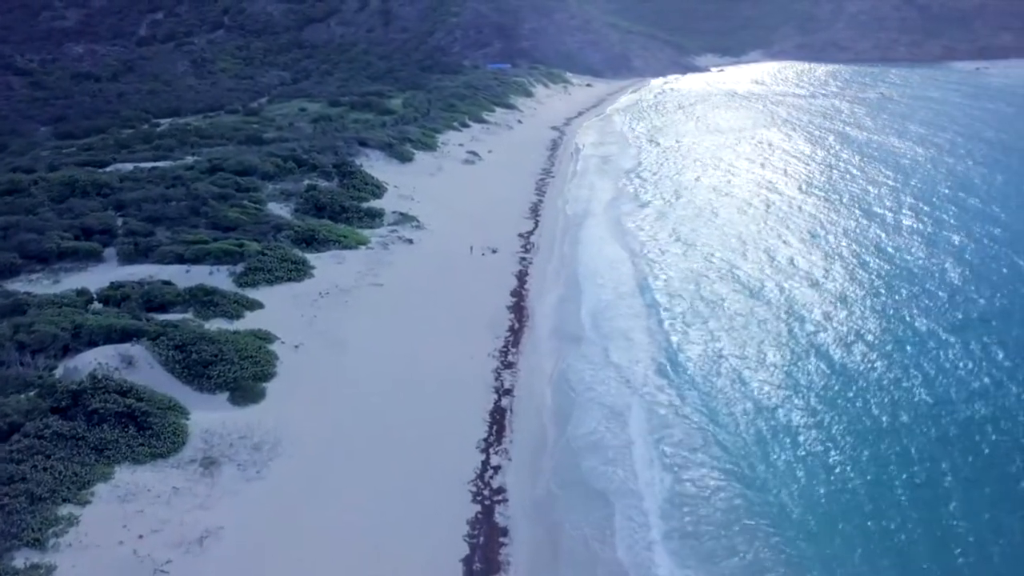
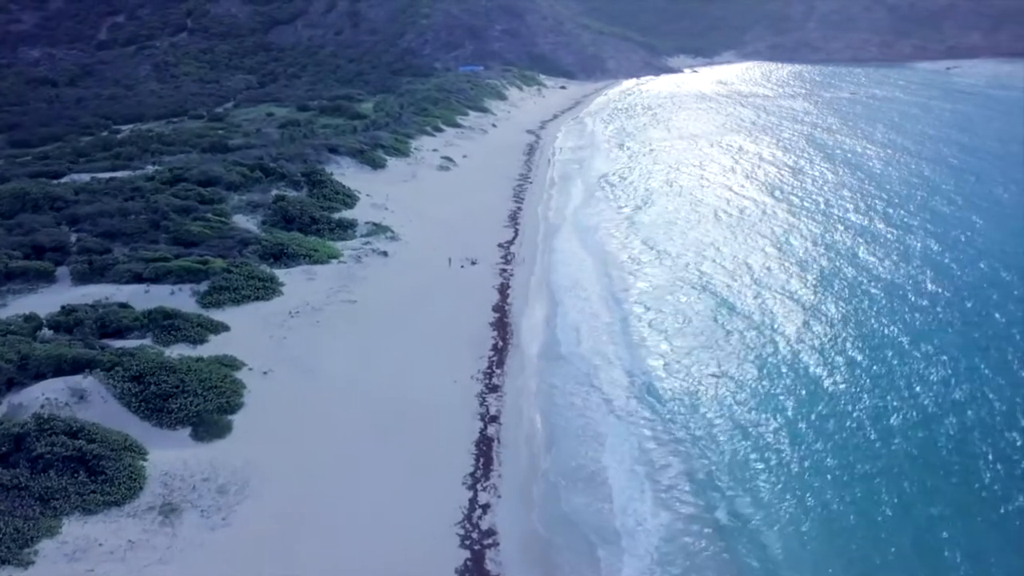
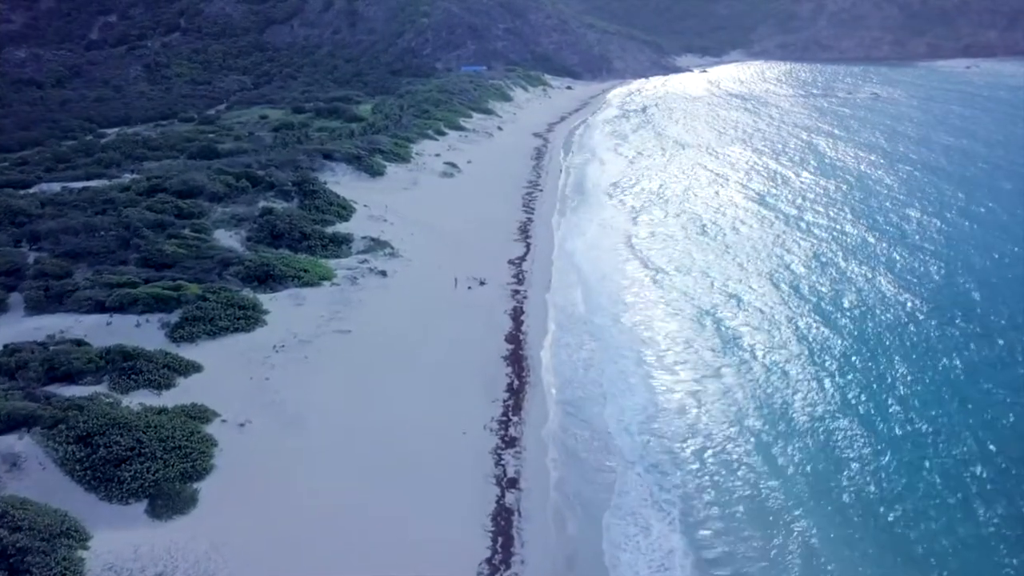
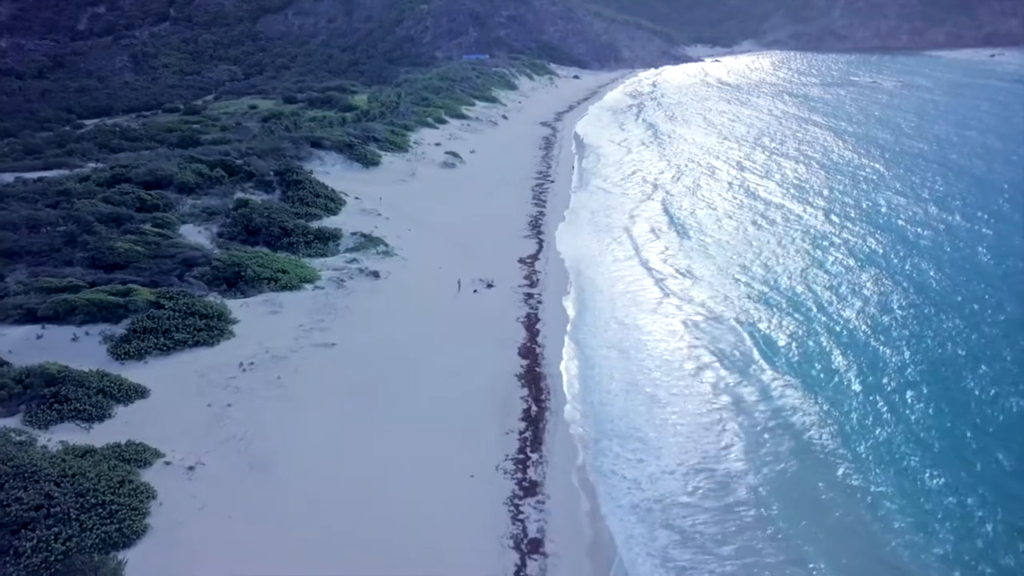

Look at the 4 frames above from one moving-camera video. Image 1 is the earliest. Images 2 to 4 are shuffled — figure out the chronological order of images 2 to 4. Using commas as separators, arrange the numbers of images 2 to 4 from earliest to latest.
2, 3, 4
